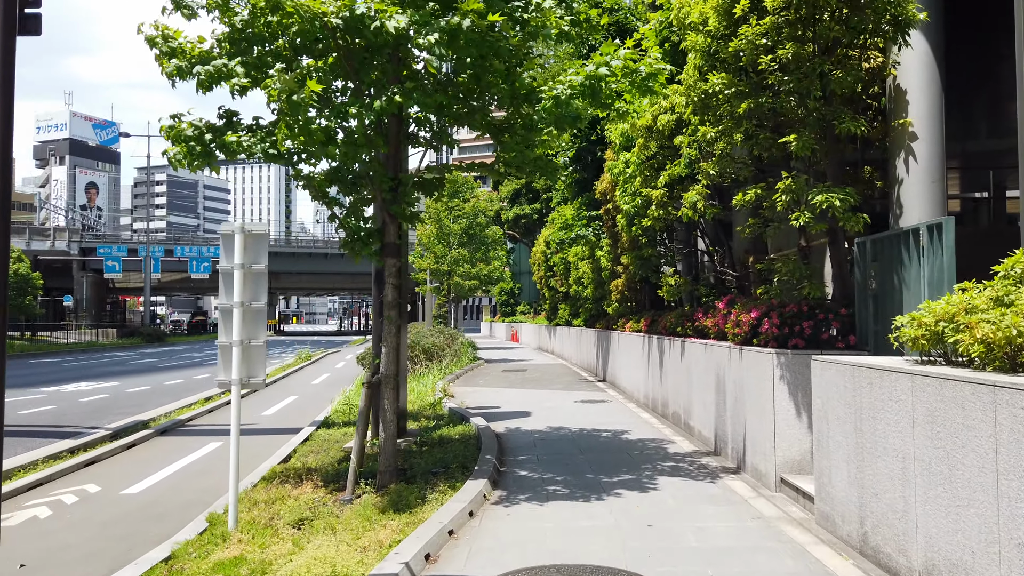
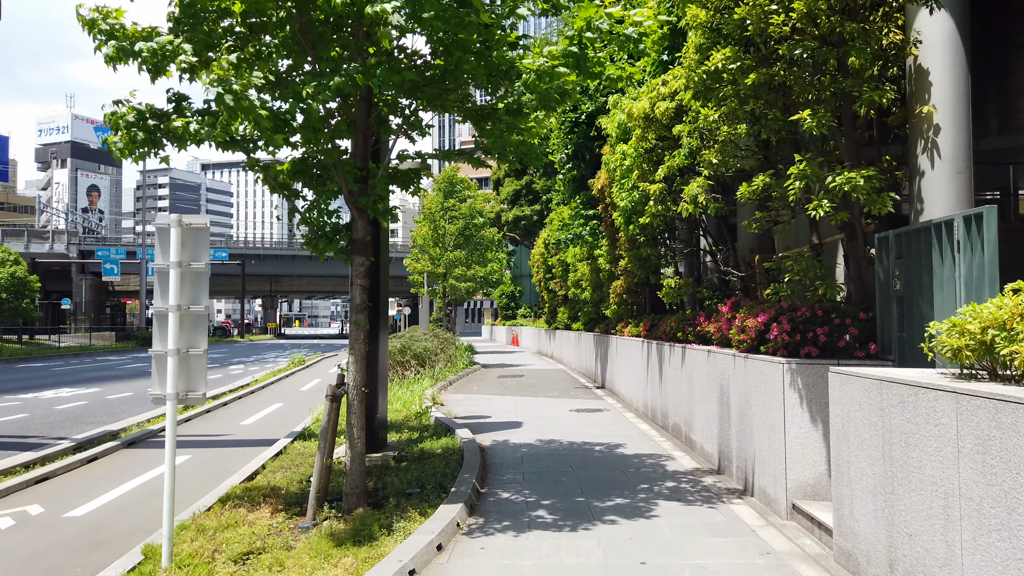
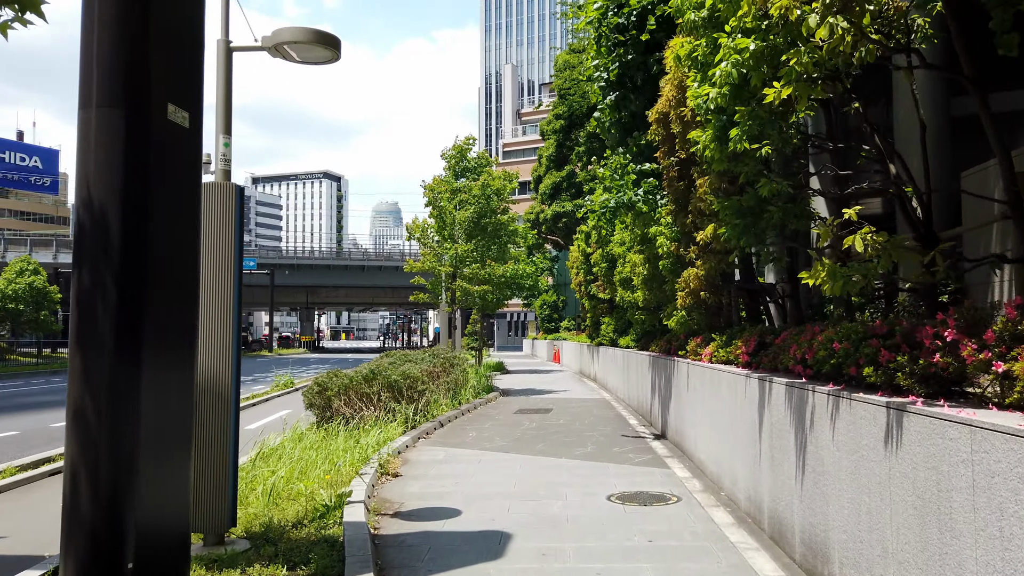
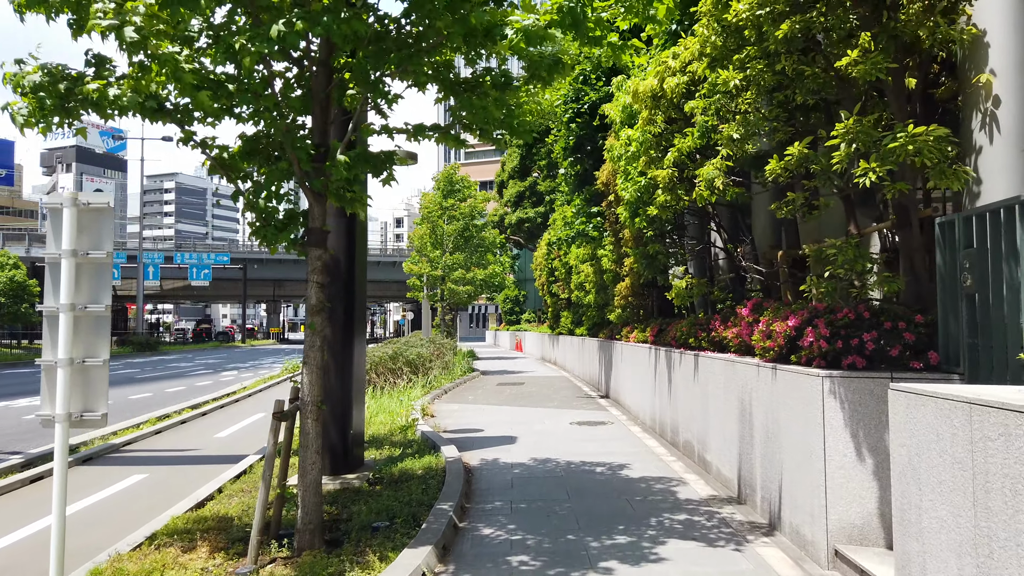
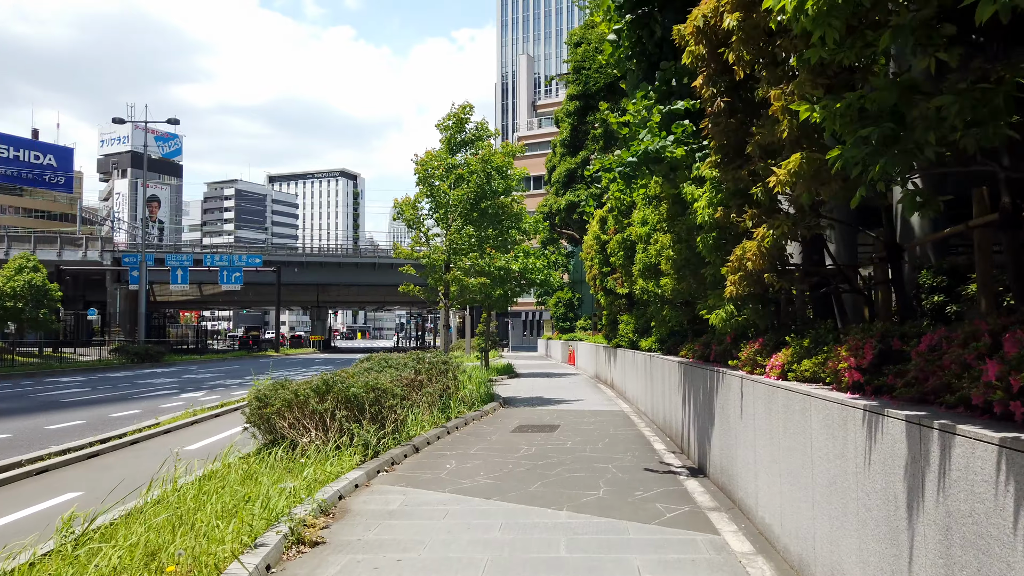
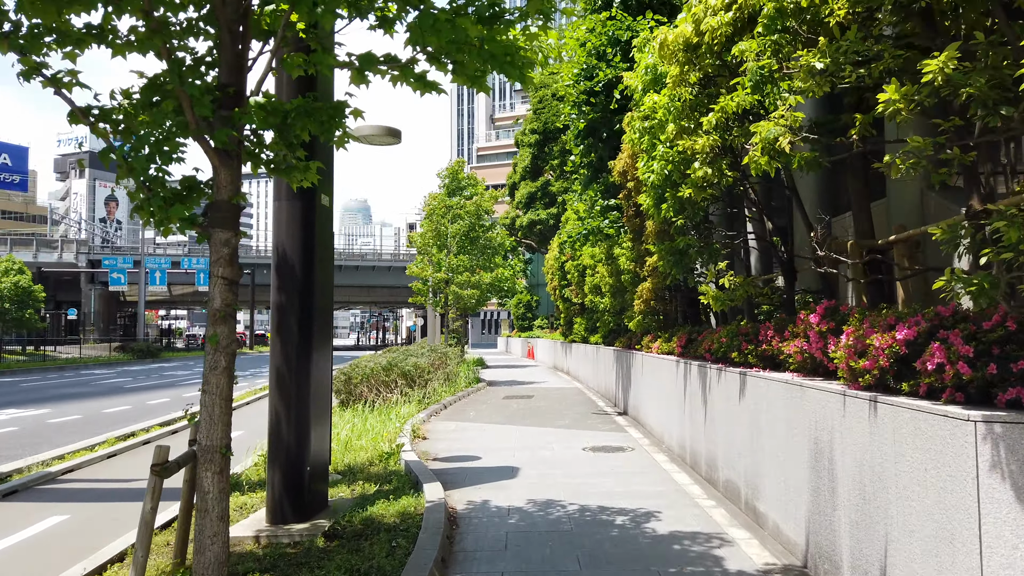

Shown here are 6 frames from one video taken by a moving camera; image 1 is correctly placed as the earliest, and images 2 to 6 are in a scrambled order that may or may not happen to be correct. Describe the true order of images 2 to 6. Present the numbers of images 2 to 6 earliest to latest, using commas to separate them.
2, 4, 6, 3, 5
